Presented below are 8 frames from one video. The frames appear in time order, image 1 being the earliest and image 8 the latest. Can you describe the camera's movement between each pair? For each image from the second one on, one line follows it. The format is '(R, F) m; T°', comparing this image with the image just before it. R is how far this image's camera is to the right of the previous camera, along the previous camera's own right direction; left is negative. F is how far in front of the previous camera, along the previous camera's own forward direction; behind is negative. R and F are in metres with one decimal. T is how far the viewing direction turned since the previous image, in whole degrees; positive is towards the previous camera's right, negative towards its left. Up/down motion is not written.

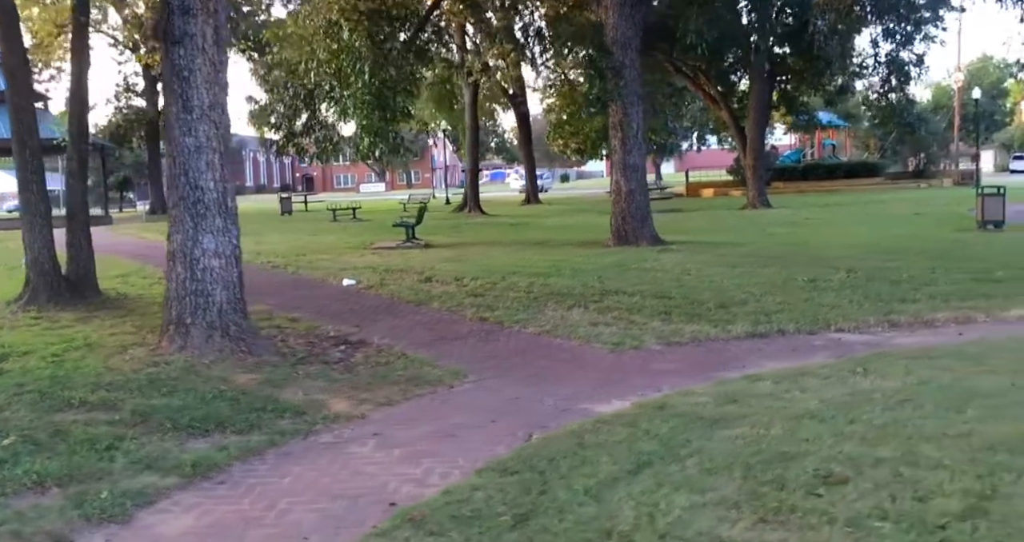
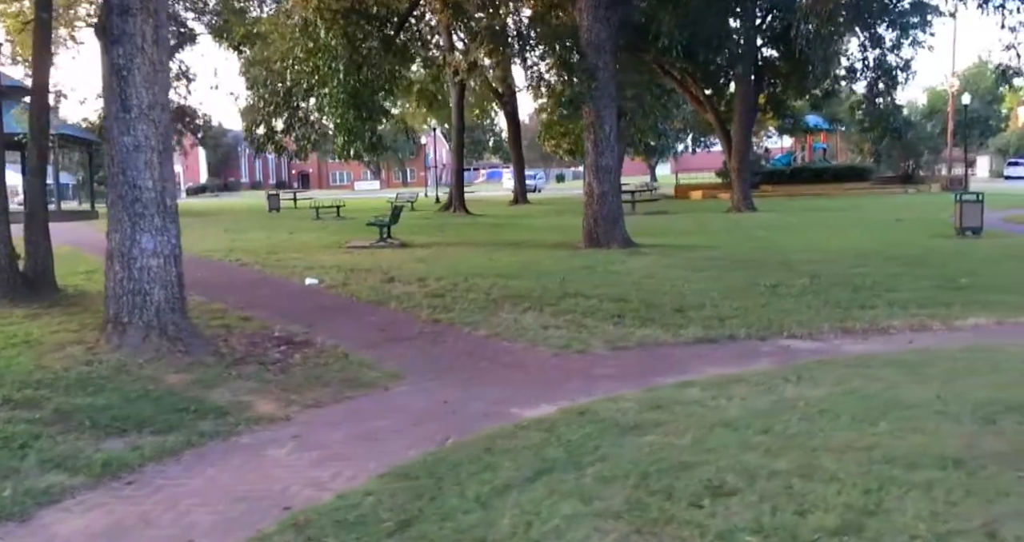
(+0.6, 0.0) m; 0°
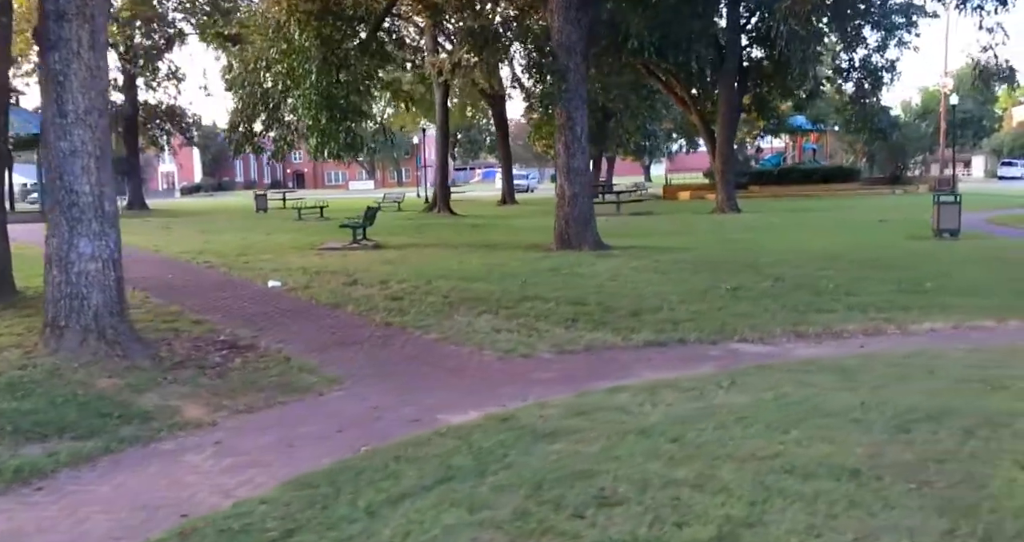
(+0.6, 0.0) m; 0°
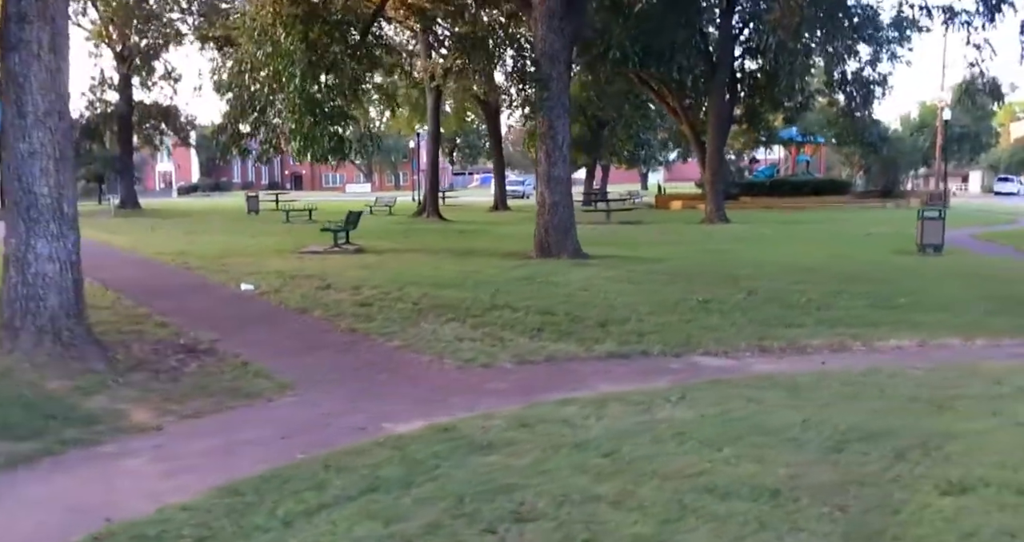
(+0.4, 0.0) m; 0°
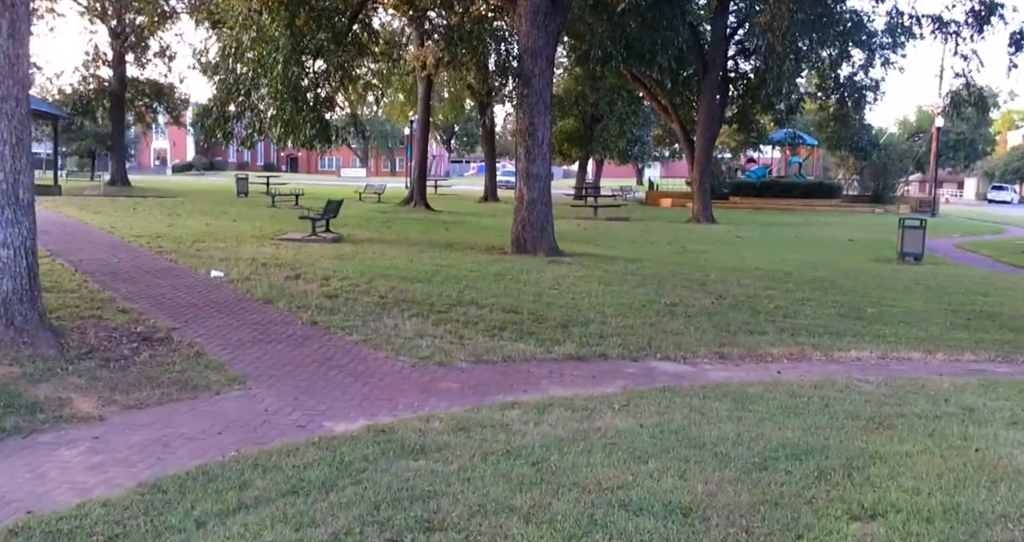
(+0.4, 0.0) m; 0°
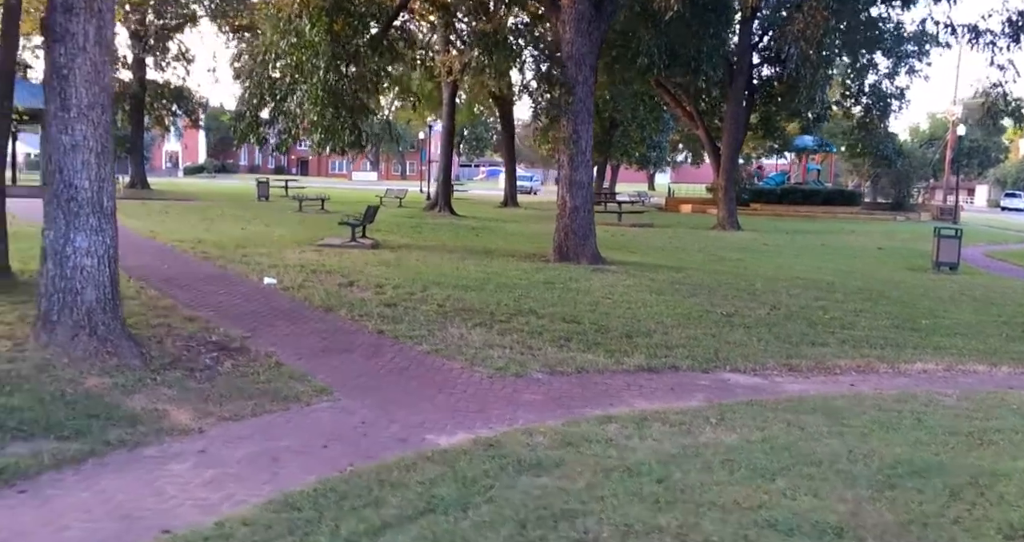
(-0.9, +0.1) m; 0°
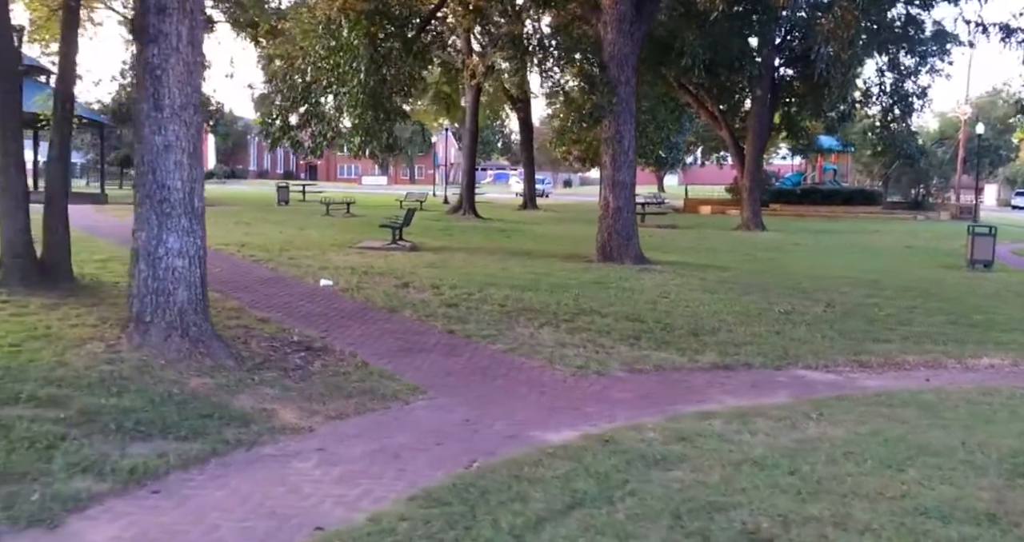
(-0.9, 0.0) m; 0°
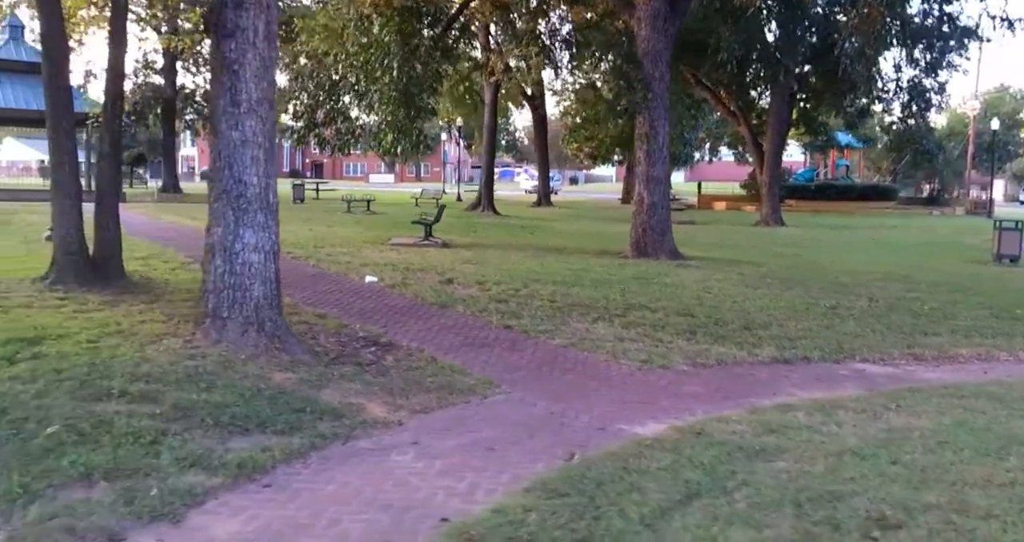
(-0.7, 0.0) m; 0°
